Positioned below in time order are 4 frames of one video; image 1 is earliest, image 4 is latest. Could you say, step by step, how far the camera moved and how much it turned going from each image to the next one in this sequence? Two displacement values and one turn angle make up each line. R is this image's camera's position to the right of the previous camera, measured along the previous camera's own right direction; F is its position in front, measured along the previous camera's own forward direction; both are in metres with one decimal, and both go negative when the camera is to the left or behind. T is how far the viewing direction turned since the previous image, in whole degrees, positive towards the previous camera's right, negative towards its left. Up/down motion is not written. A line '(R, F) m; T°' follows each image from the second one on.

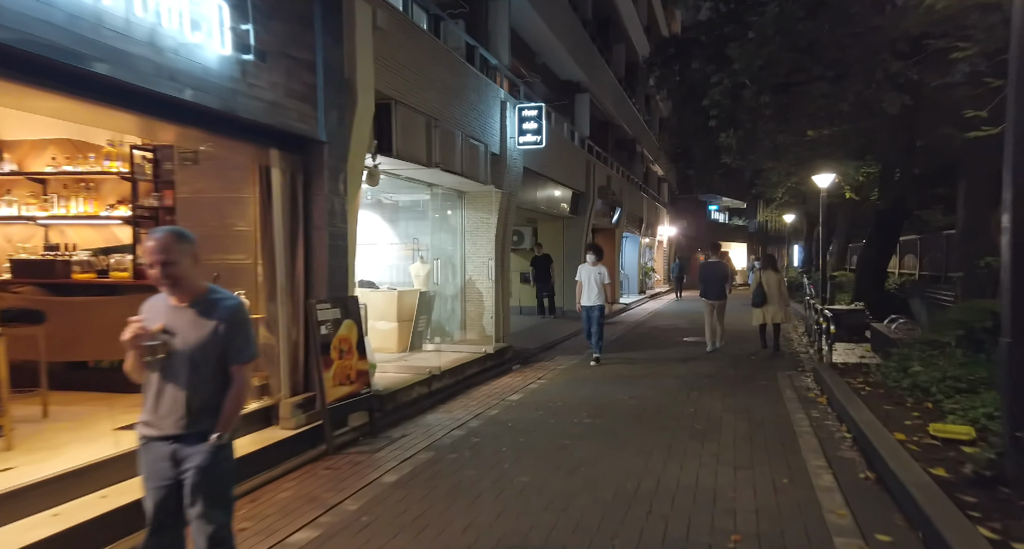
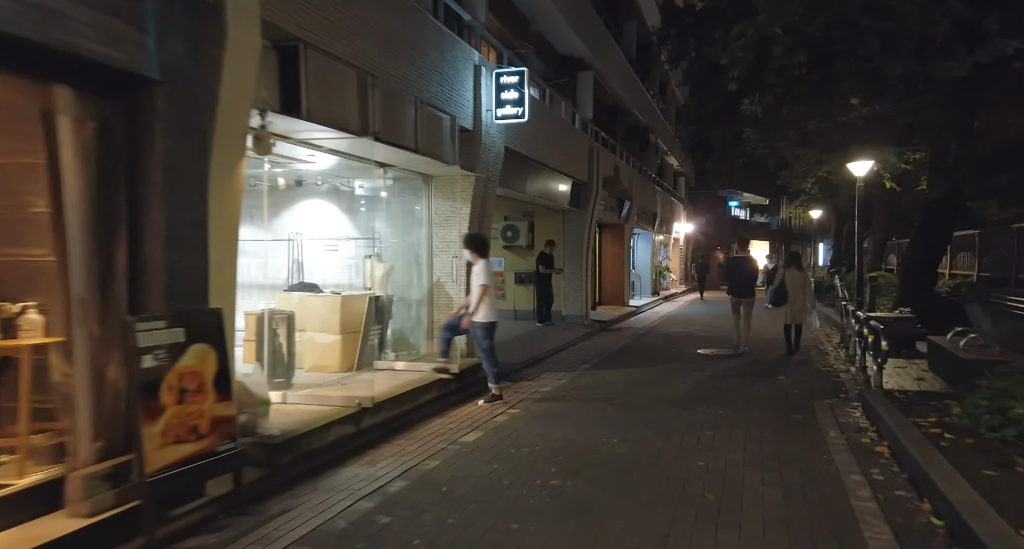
(+0.6, +2.2) m; -1°
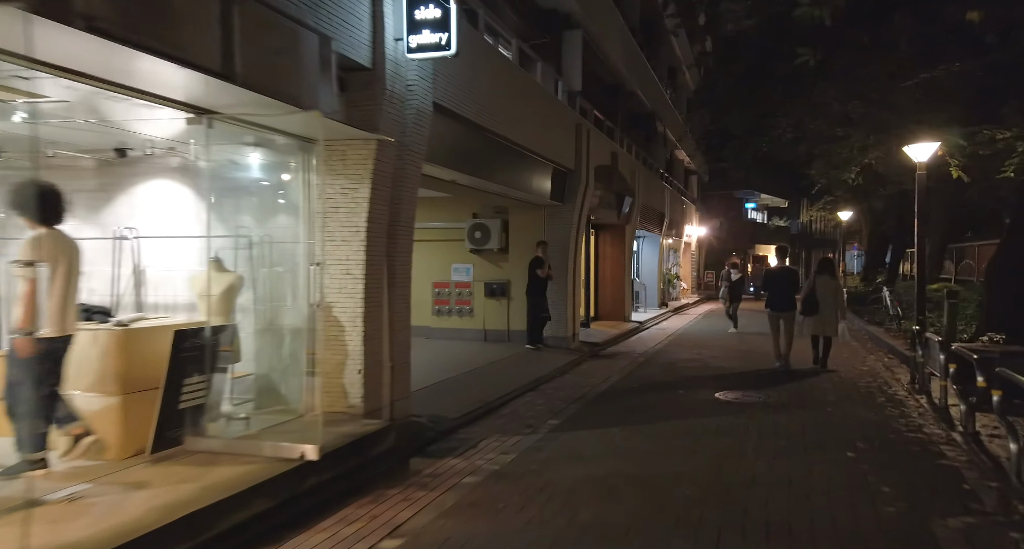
(+0.8, +3.8) m; -1°
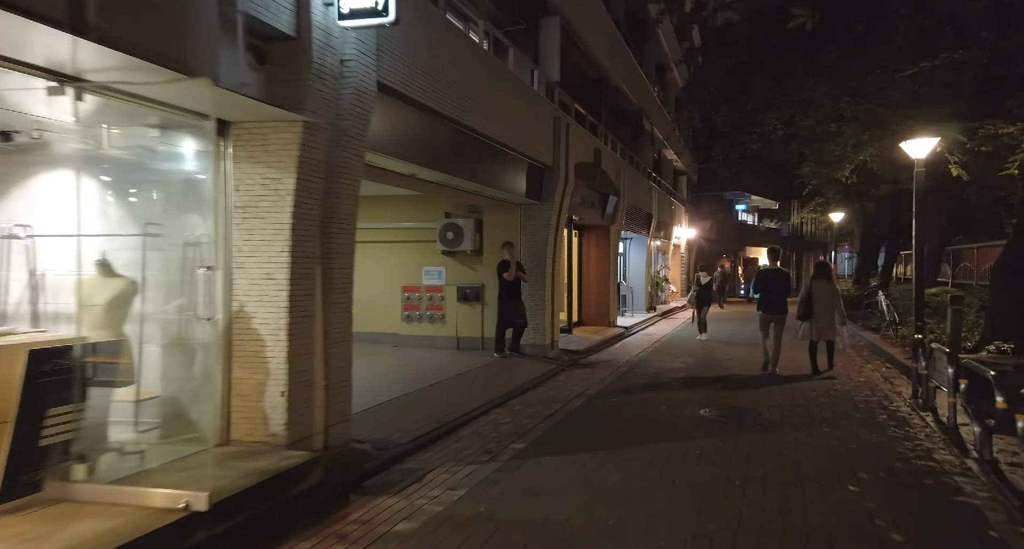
(+0.3, +1.0) m; +1°
